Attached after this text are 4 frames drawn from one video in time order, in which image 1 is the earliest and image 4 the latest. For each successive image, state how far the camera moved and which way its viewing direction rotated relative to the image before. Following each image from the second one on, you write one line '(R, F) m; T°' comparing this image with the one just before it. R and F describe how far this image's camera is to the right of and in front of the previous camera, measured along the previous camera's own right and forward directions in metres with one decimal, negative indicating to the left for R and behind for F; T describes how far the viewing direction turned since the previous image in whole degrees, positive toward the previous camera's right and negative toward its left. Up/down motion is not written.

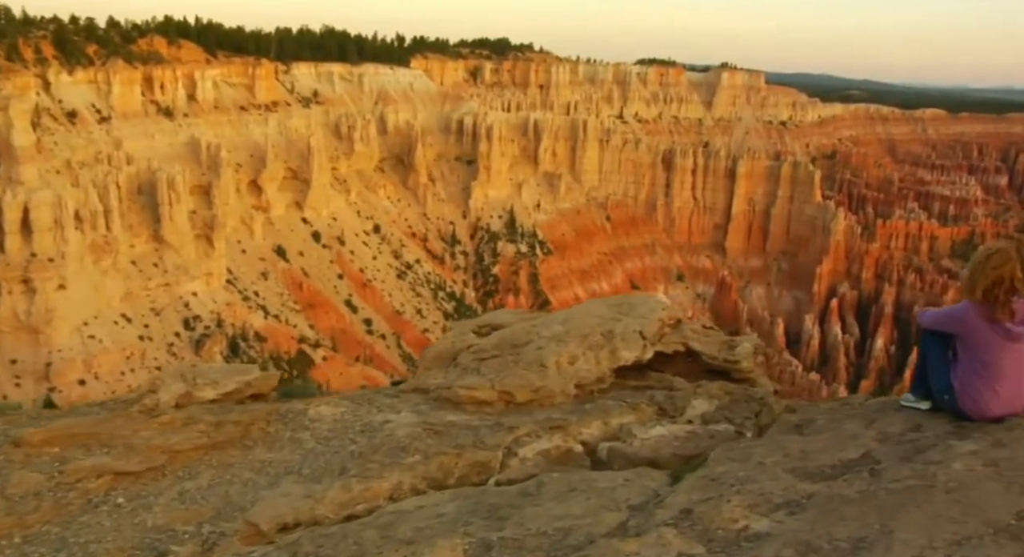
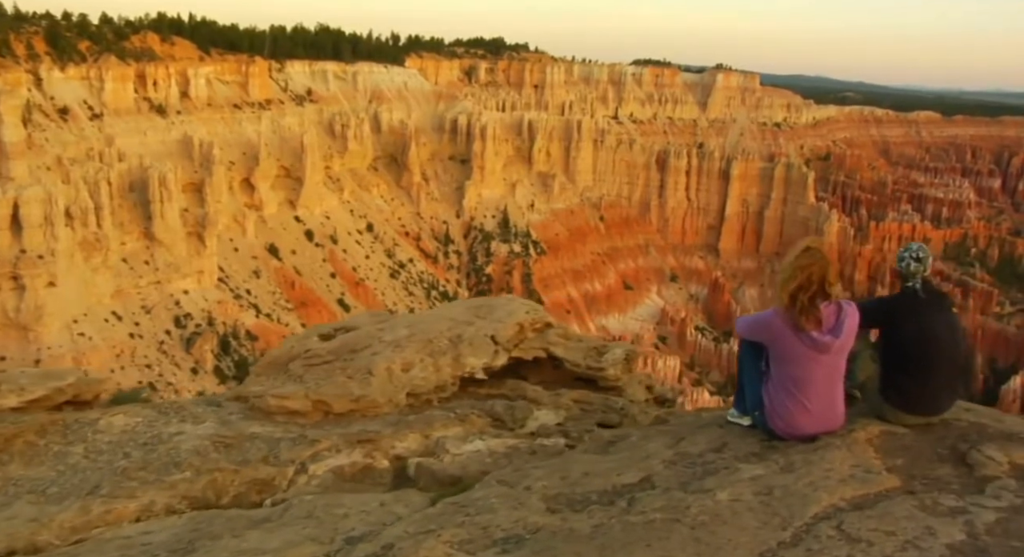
(+1.5, +0.6) m; 0°
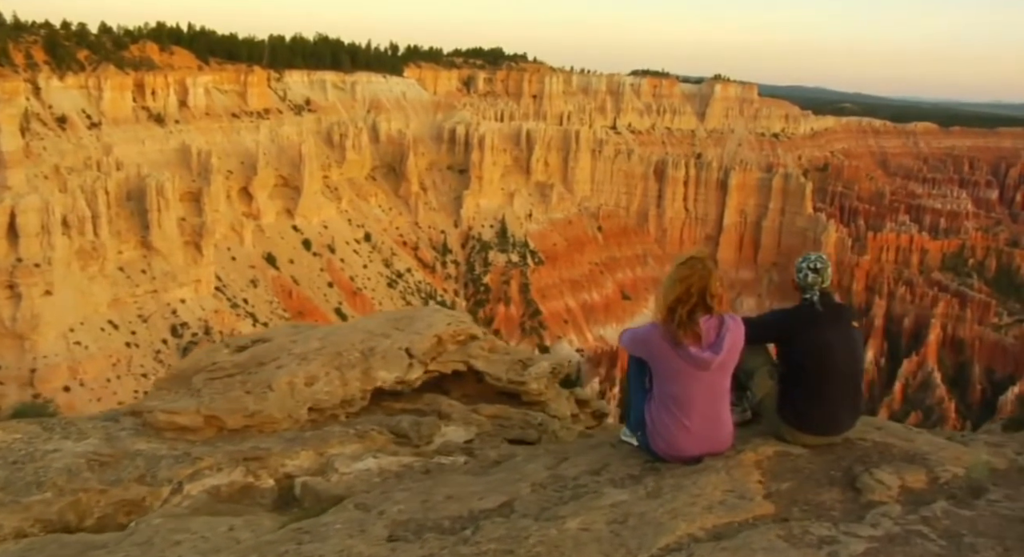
(+0.8, +0.3) m; 0°
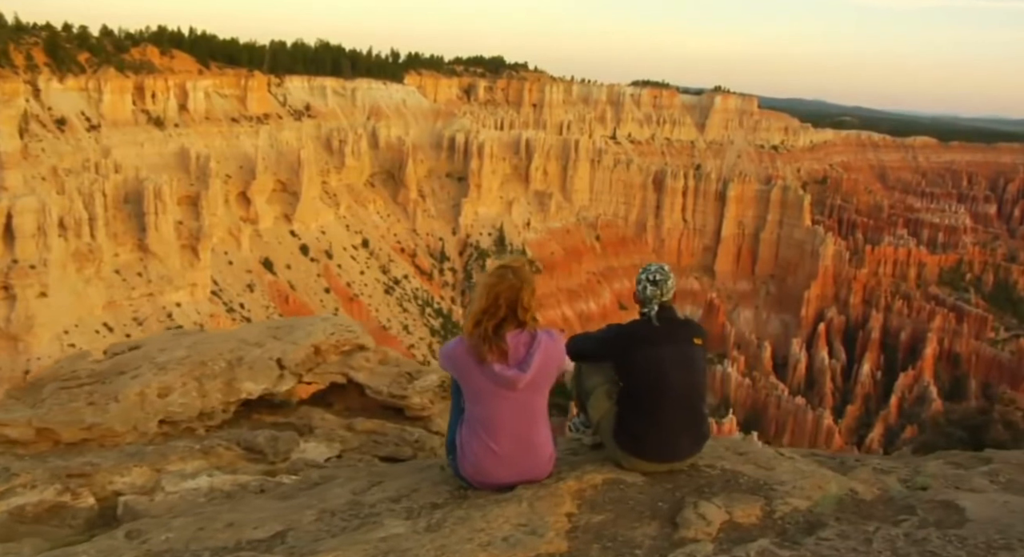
(+1.1, +0.4) m; 0°
